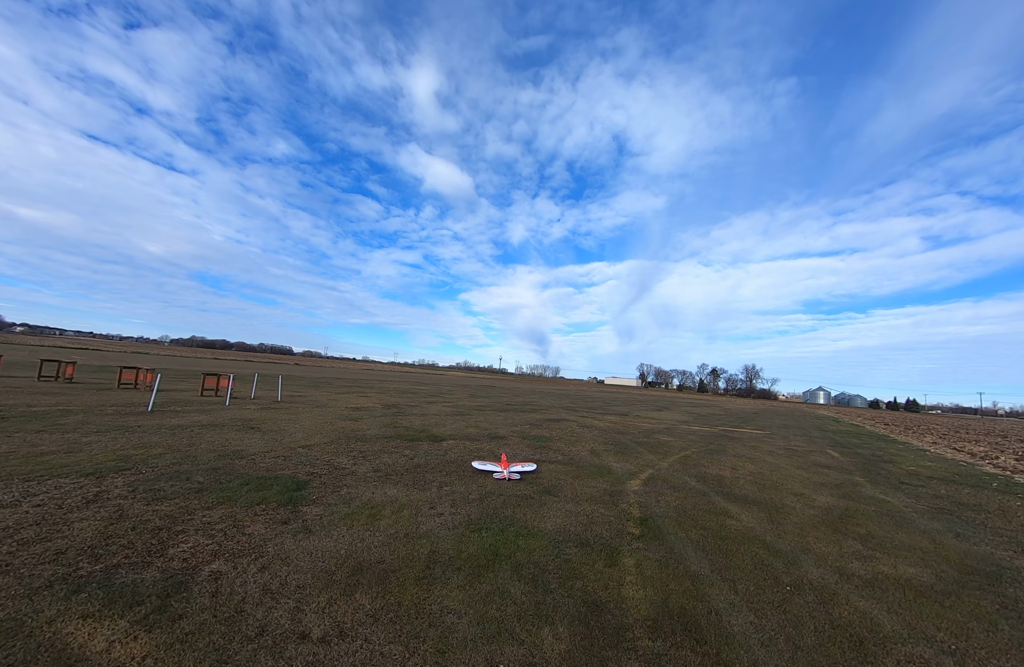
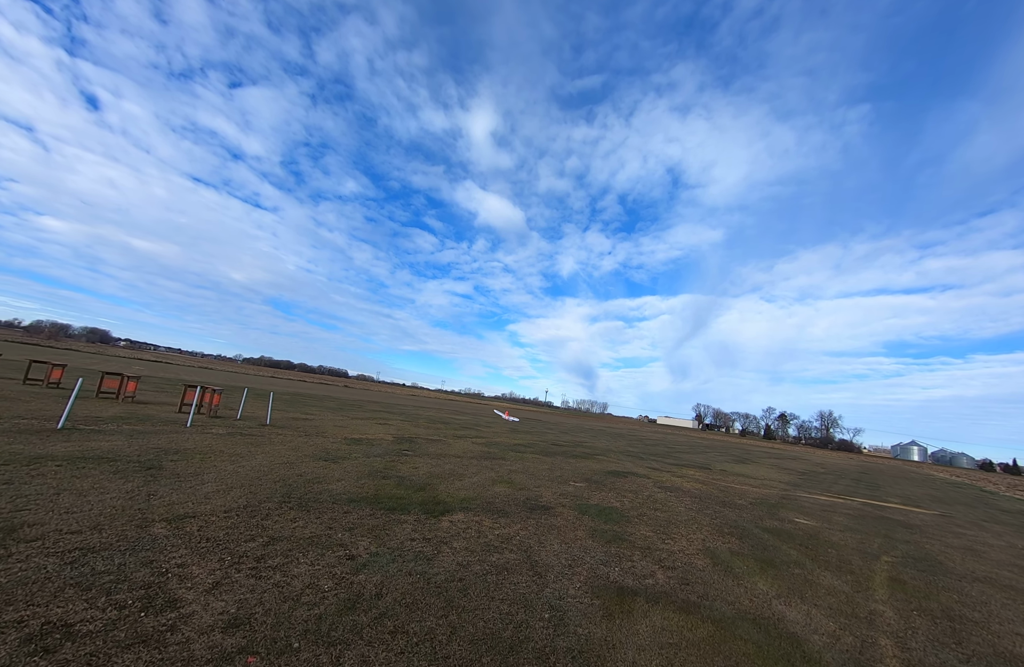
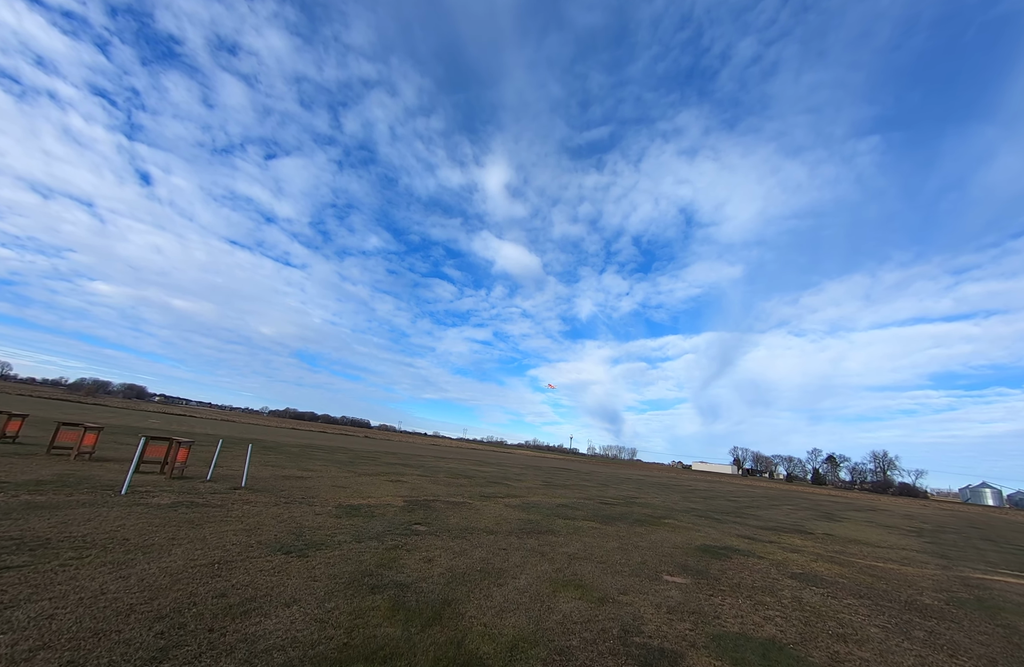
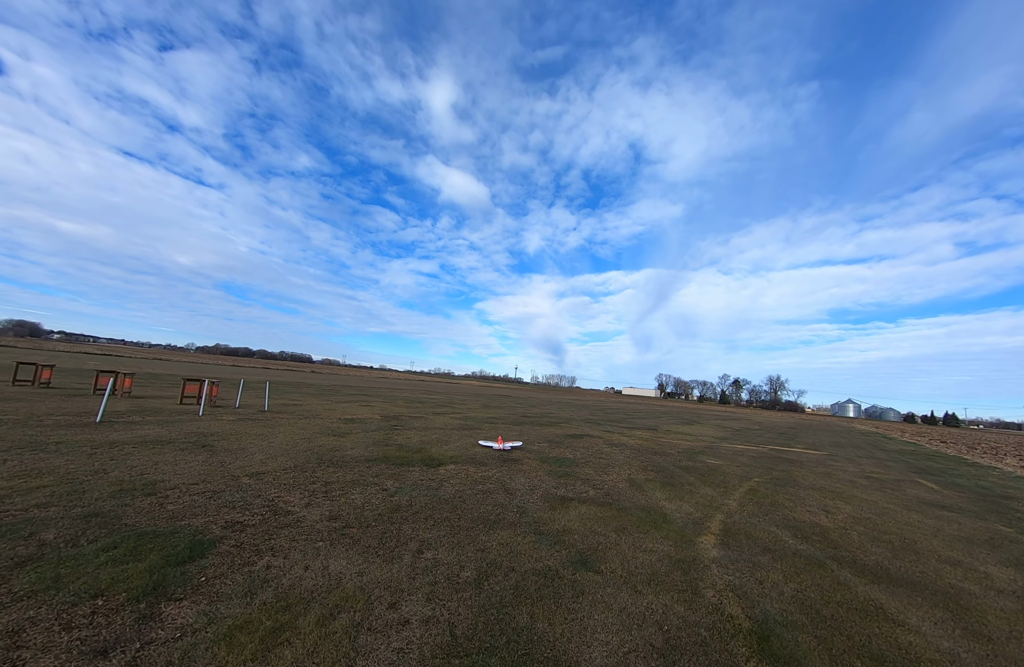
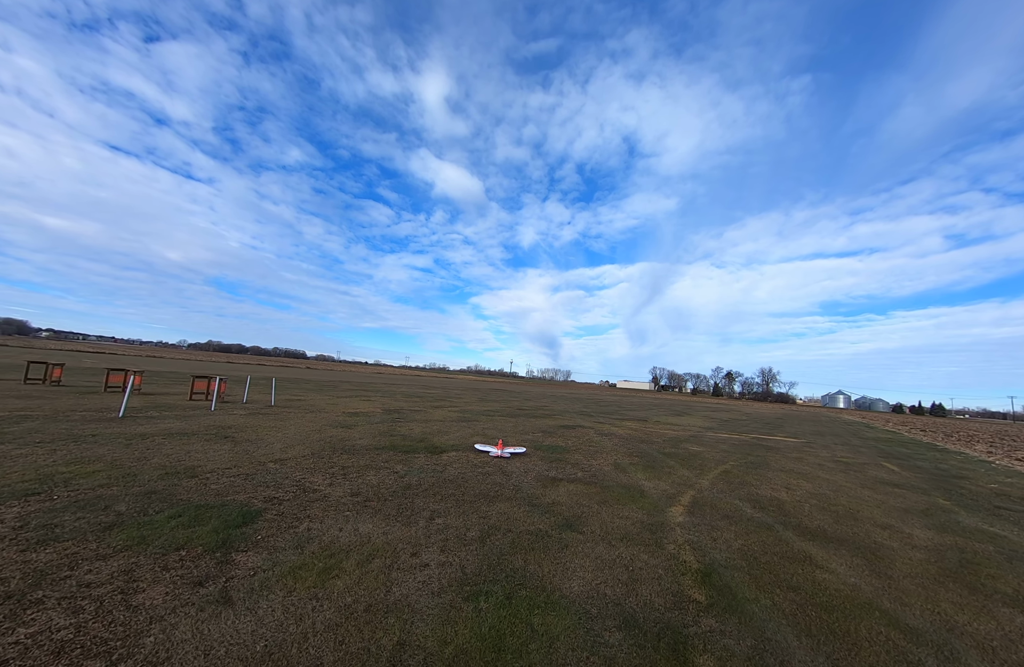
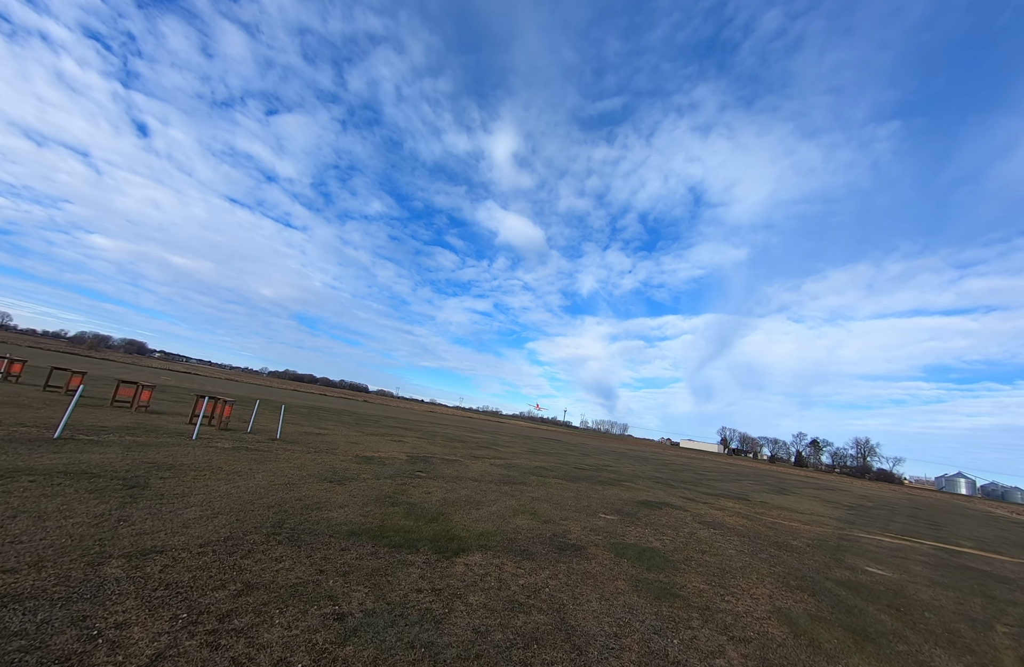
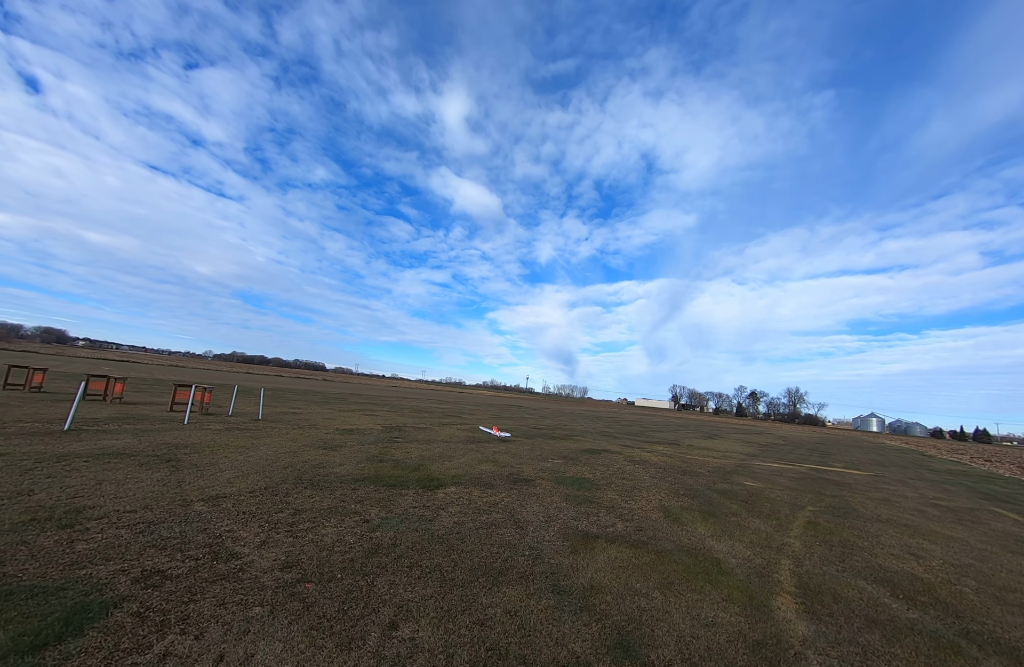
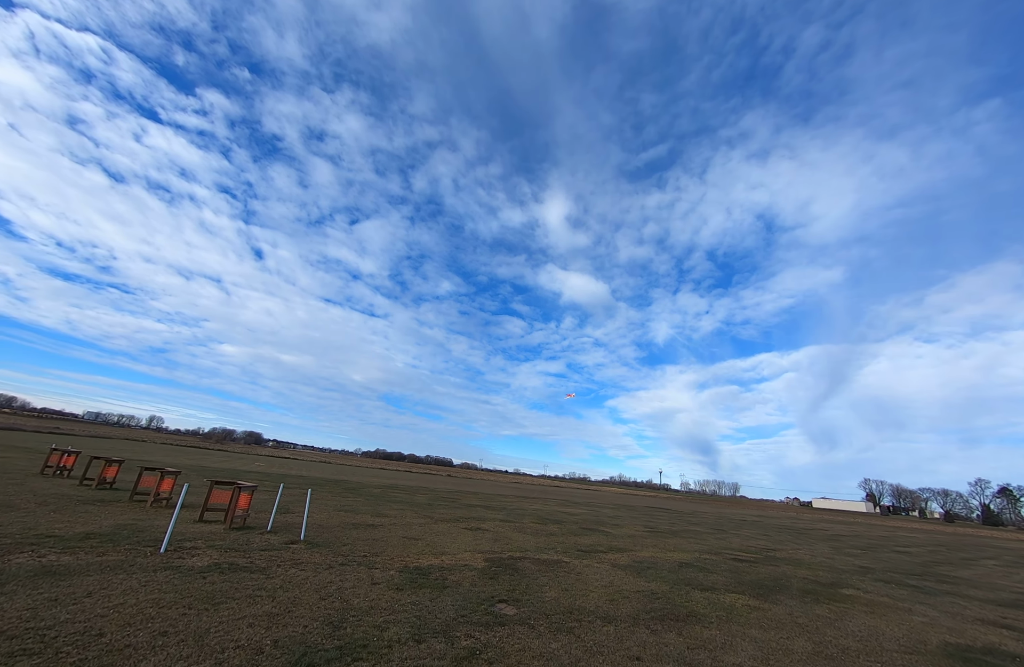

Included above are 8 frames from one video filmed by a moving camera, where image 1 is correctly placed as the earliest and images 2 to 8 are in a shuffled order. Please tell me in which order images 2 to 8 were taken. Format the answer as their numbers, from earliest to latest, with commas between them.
5, 4, 7, 2, 6, 3, 8
